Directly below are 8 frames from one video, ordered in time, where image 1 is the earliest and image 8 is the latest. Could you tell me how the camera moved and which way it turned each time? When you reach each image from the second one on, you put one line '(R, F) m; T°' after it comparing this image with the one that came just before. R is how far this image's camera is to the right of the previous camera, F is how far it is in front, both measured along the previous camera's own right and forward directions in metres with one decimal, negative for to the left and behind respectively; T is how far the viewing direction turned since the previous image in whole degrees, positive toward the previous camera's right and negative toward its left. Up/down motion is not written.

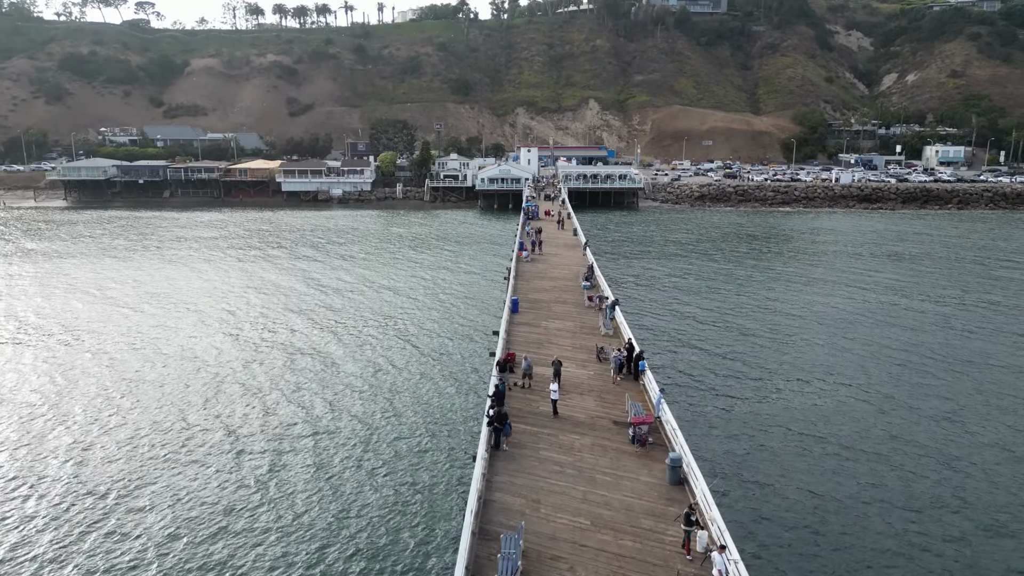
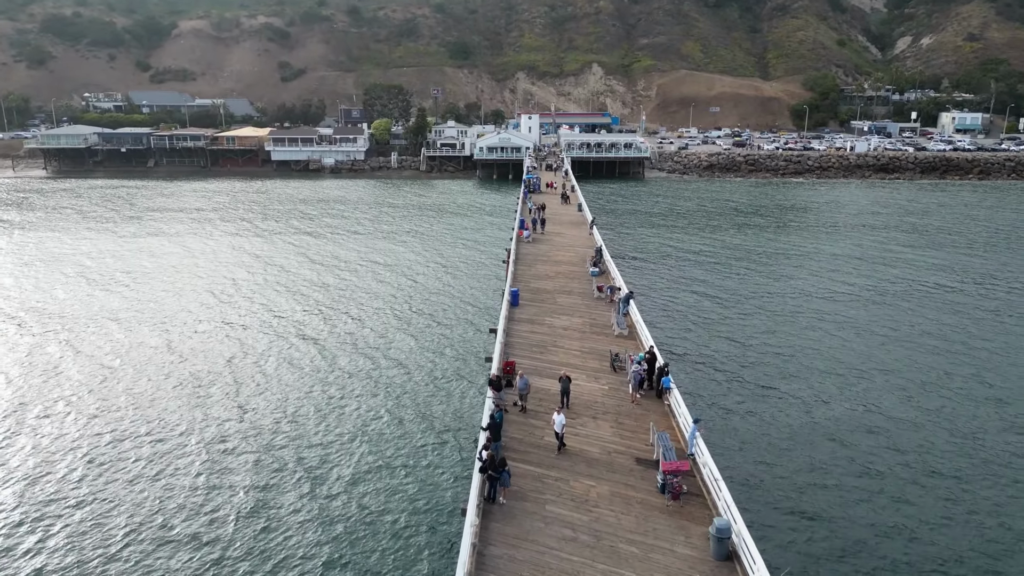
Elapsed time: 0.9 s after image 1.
(0.0, +3.5) m; 0°
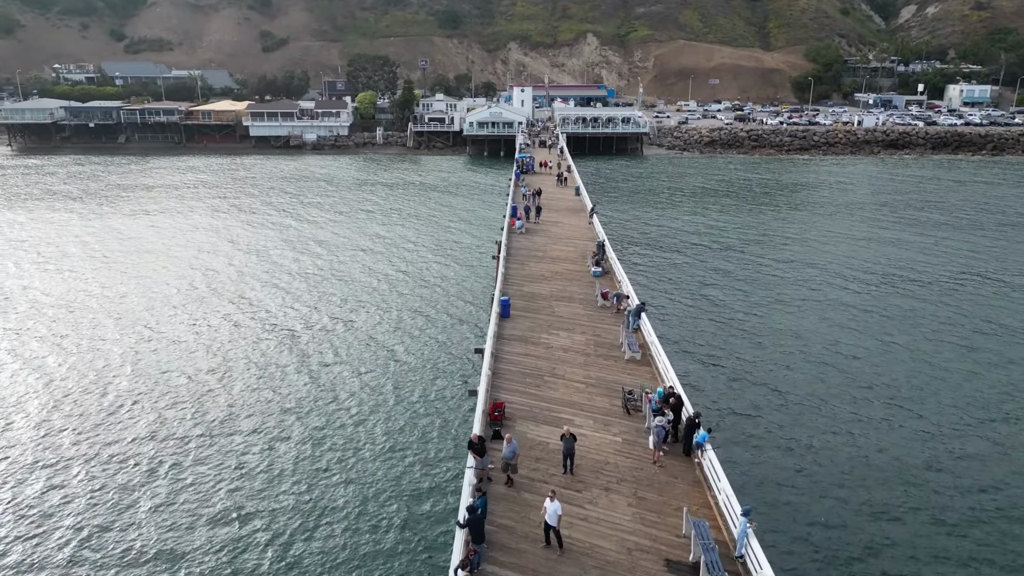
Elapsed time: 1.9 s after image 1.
(+0.1, +3.8) m; +1°
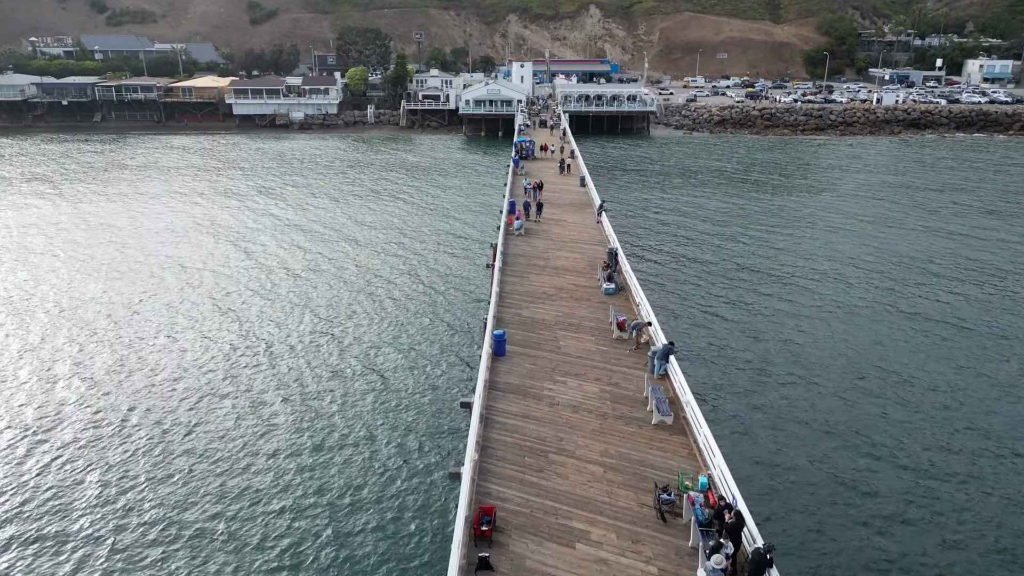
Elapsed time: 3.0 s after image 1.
(+0.1, +4.1) m; 0°
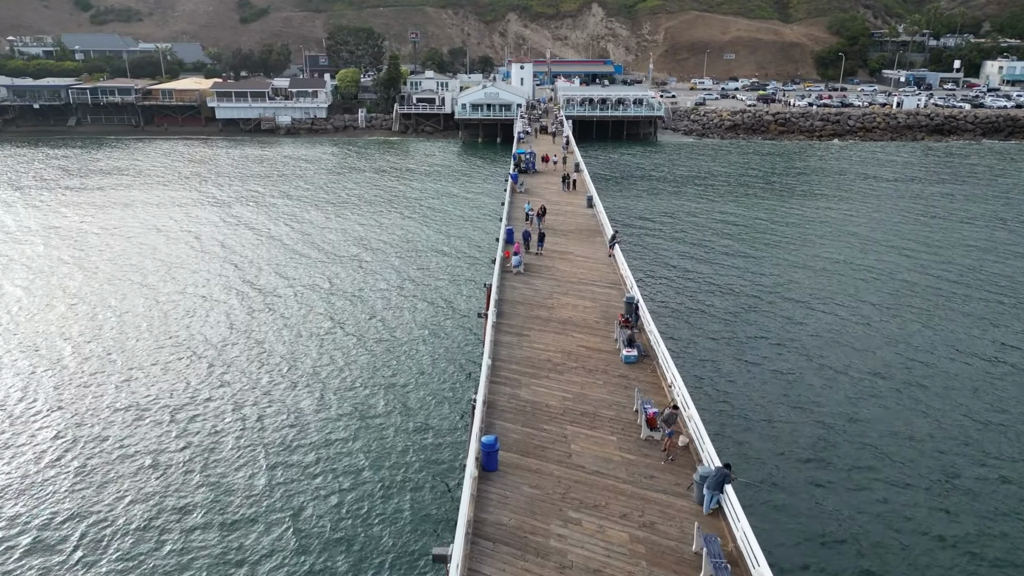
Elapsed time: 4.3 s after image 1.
(+0.1, +4.4) m; 0°
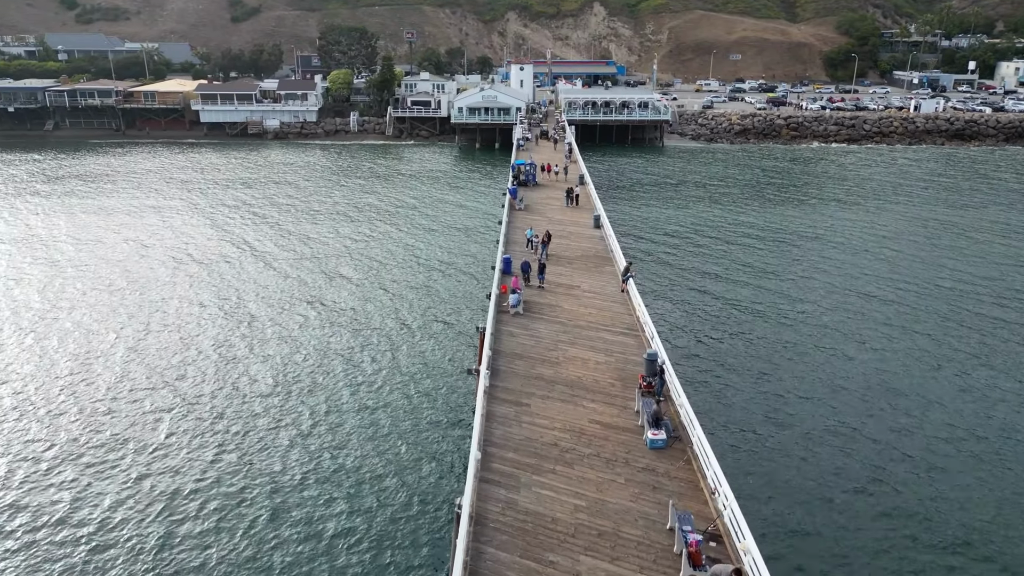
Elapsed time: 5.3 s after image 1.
(+0.1, +3.5) m; 0°
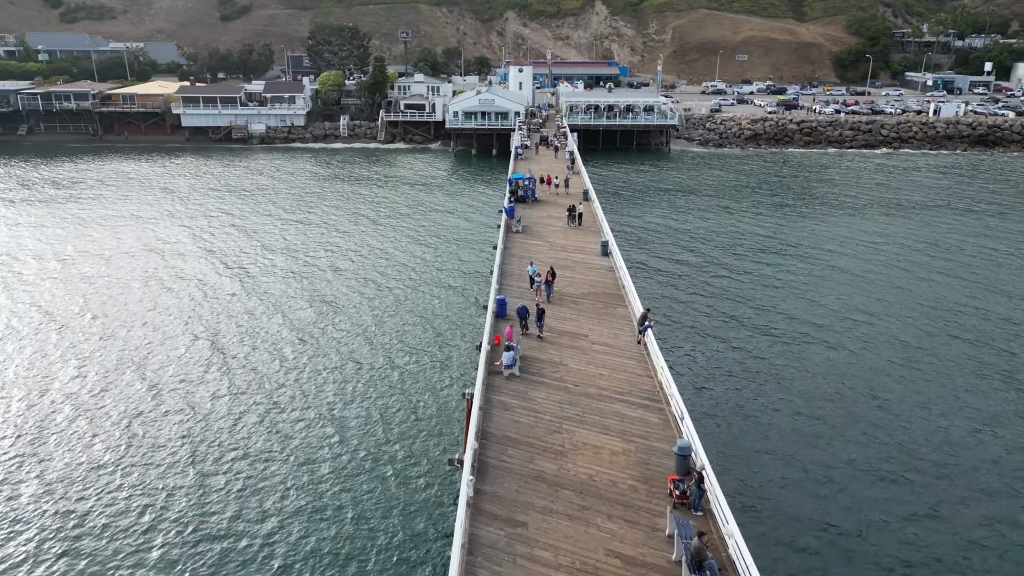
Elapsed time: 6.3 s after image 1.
(+0.1, +3.7) m; 0°
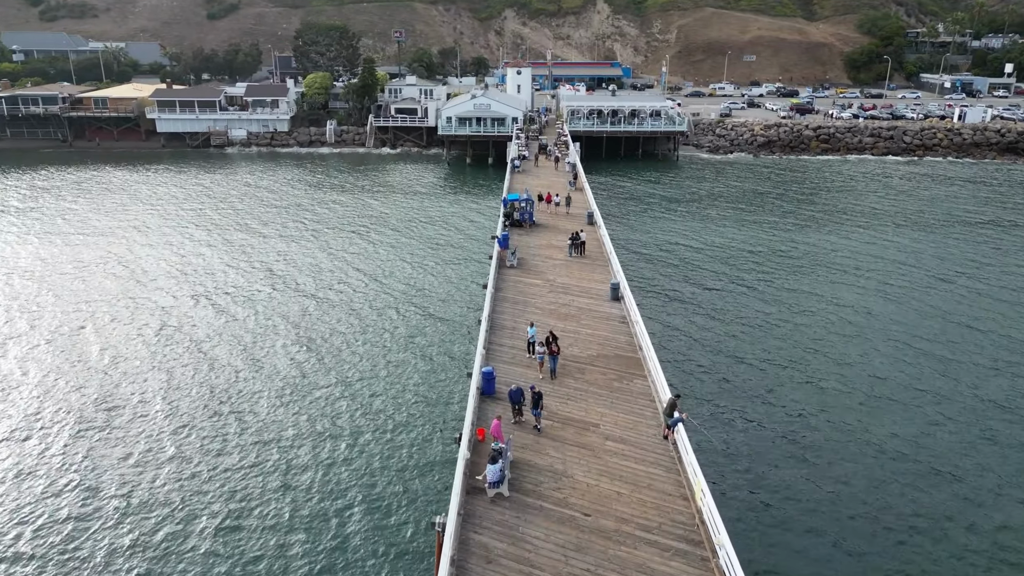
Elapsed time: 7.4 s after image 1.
(+0.2, +4.3) m; 0°
